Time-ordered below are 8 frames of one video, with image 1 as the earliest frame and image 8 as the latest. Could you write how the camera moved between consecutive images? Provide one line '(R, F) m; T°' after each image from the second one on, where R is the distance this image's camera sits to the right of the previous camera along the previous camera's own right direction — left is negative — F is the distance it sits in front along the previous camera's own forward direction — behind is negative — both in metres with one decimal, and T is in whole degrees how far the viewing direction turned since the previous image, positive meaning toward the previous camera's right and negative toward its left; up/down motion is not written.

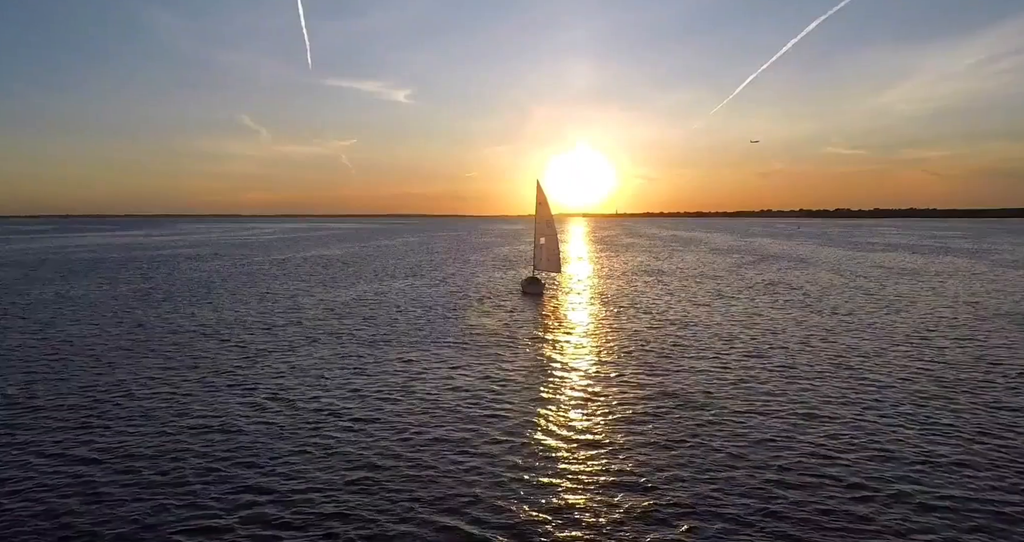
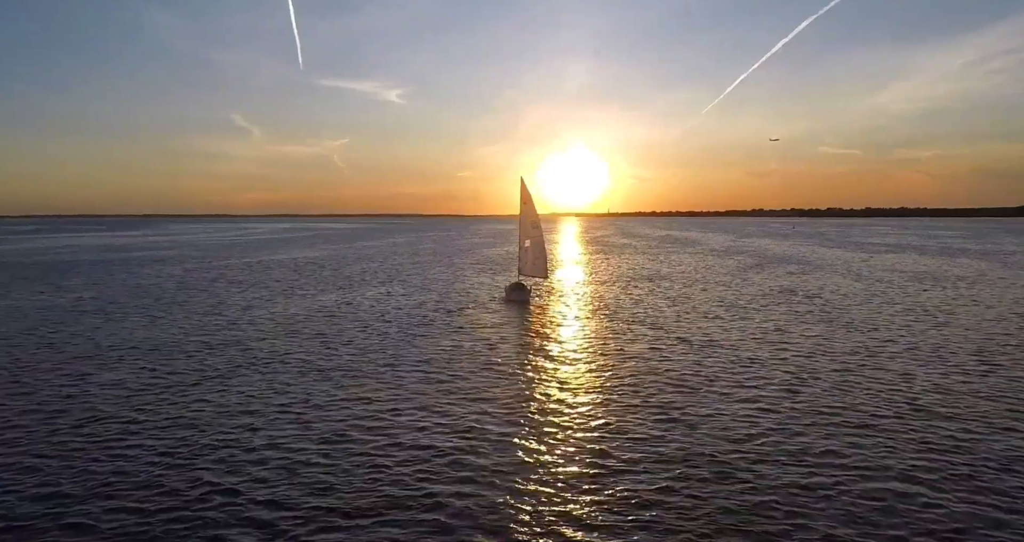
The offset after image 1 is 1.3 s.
(+0.7, +4.8) m; +1°
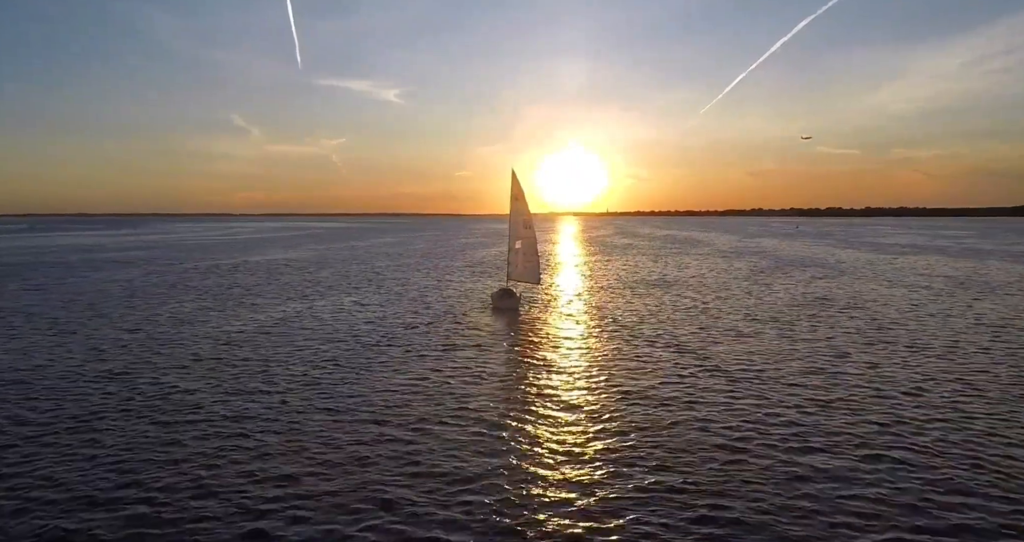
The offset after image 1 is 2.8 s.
(+0.6, +5.9) m; 0°
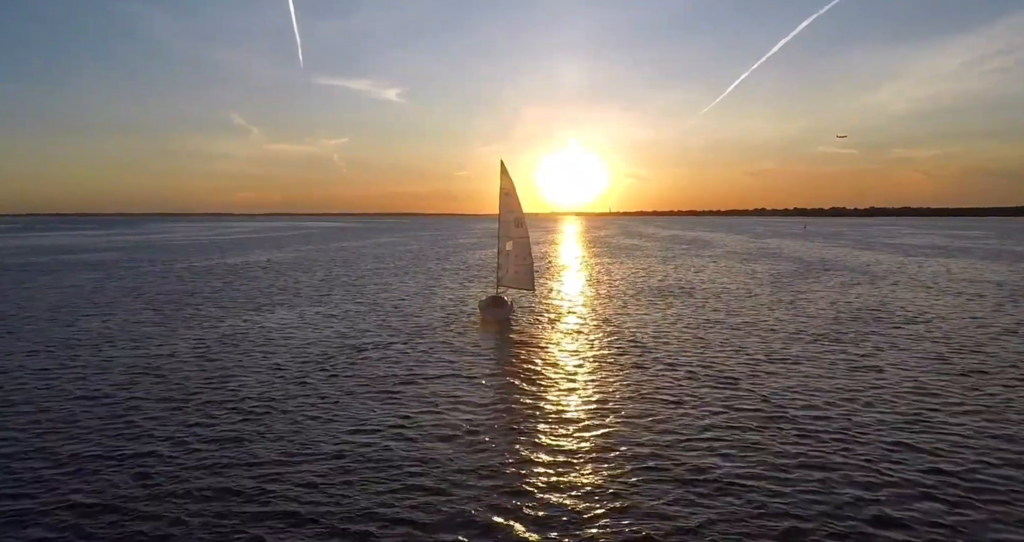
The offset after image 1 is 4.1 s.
(+0.4, +5.6) m; 0°
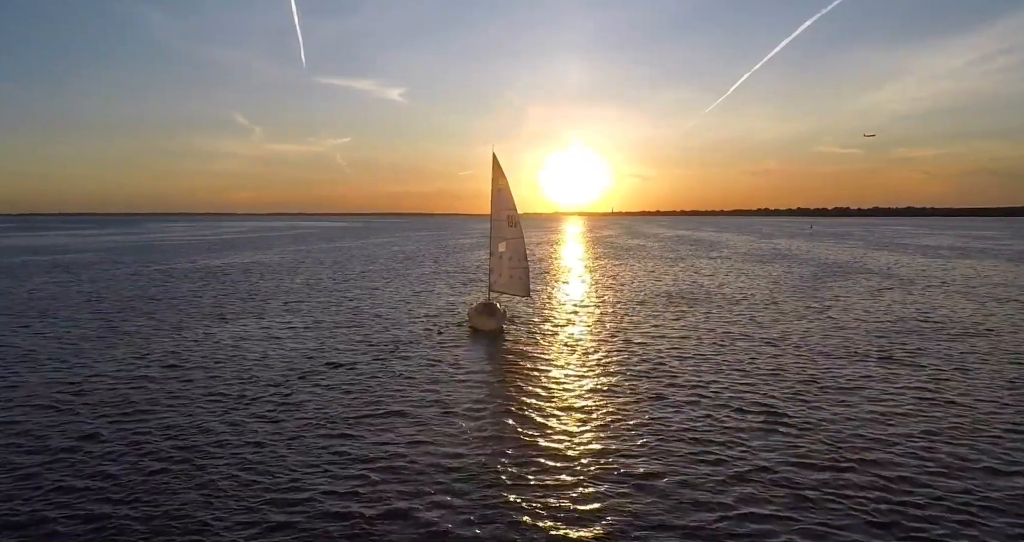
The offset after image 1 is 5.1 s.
(+0.3, +3.9) m; 0°
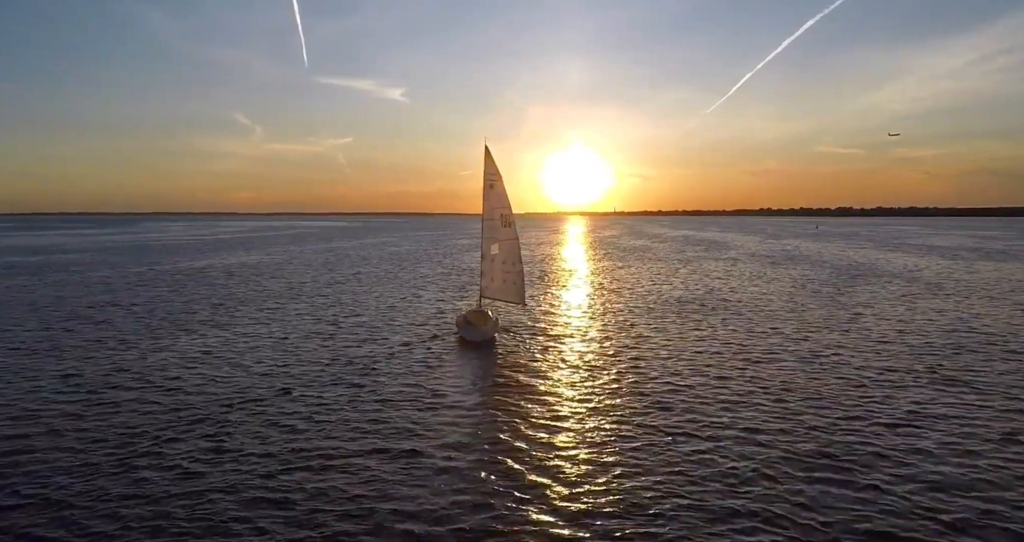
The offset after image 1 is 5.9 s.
(+0.2, +3.3) m; 0°
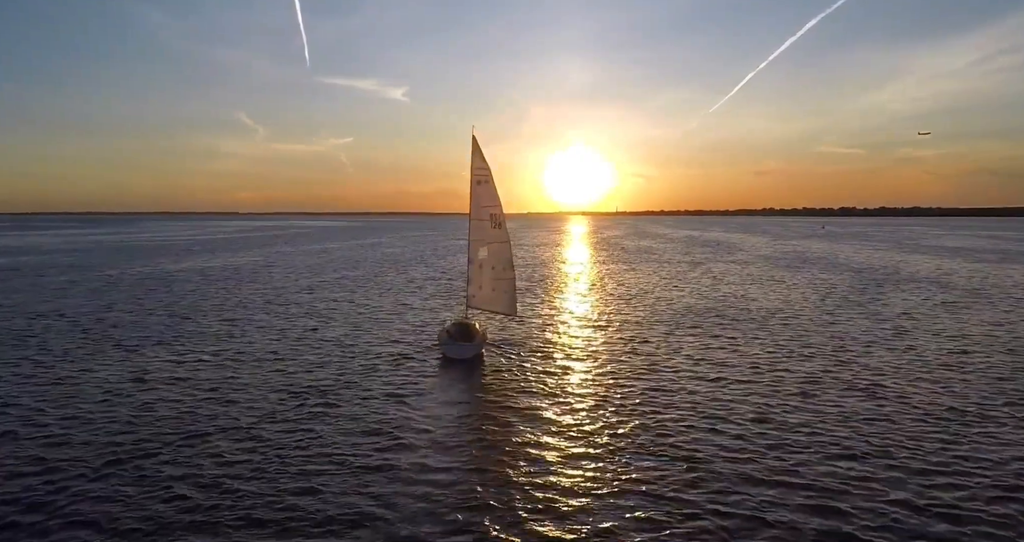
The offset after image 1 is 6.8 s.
(+0.3, +3.8) m; 0°
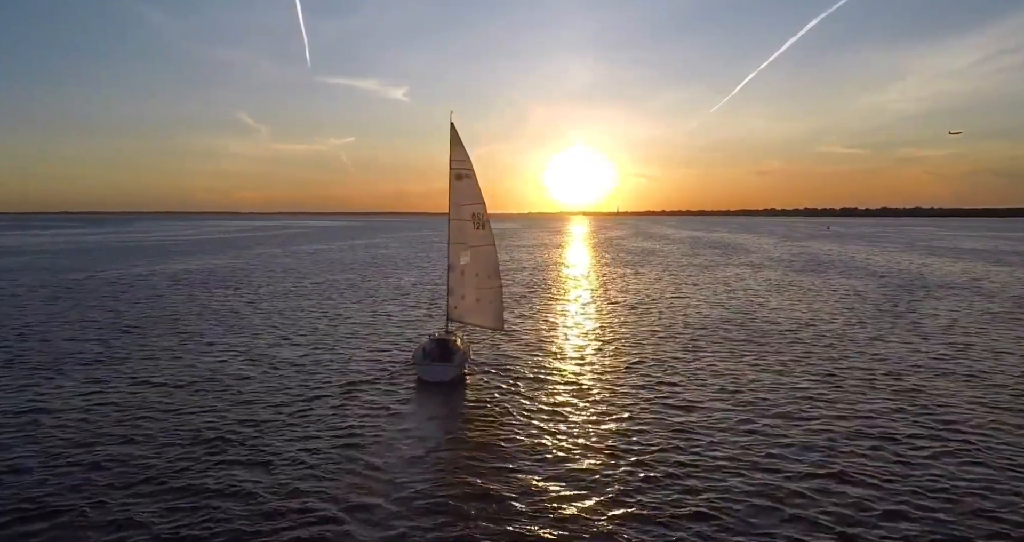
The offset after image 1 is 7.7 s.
(+0.4, +3.7) m; 0°
